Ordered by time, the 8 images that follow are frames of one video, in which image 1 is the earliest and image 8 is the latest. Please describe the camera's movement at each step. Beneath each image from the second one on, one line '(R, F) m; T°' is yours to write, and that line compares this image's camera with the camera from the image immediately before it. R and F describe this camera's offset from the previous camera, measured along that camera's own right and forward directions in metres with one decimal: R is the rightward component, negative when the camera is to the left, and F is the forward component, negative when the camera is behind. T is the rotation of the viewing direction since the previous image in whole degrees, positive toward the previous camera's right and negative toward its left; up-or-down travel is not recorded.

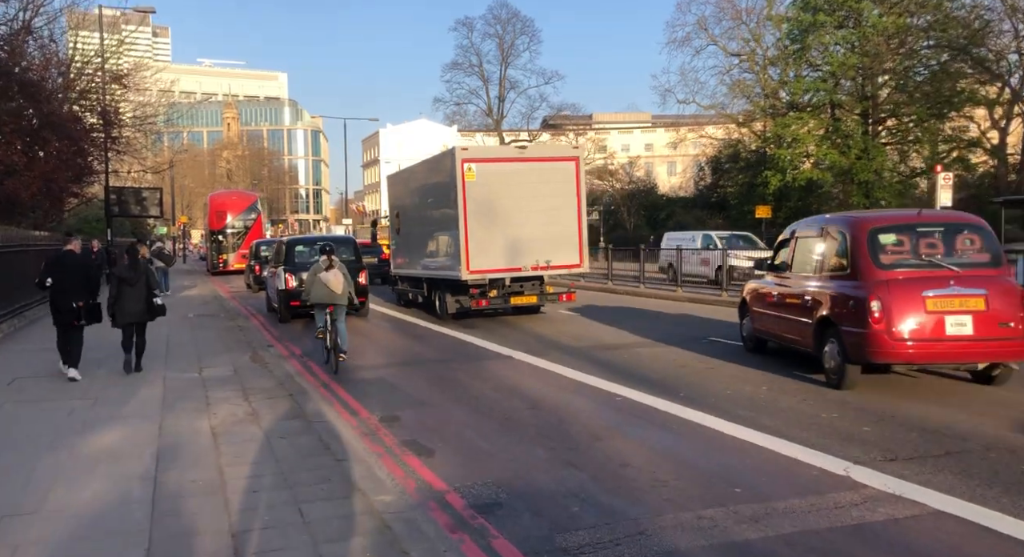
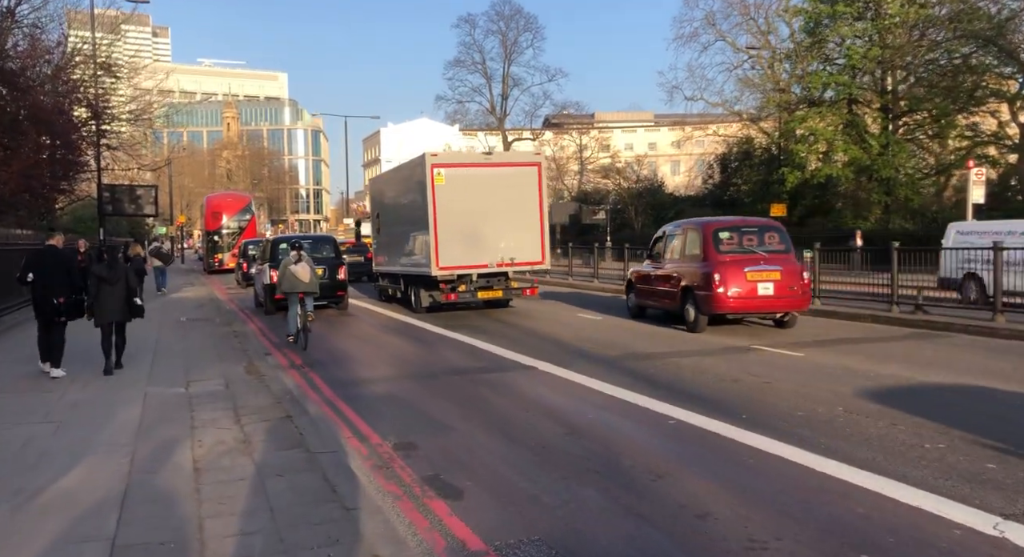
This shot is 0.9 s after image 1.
(-0.3, +1.2) m; 0°
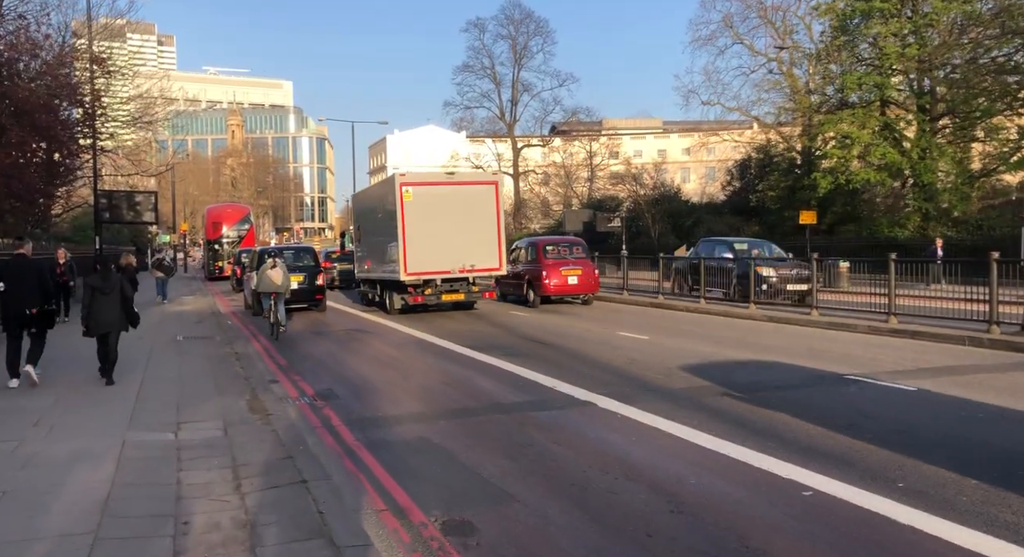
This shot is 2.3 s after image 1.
(-0.6, +1.7) m; 0°
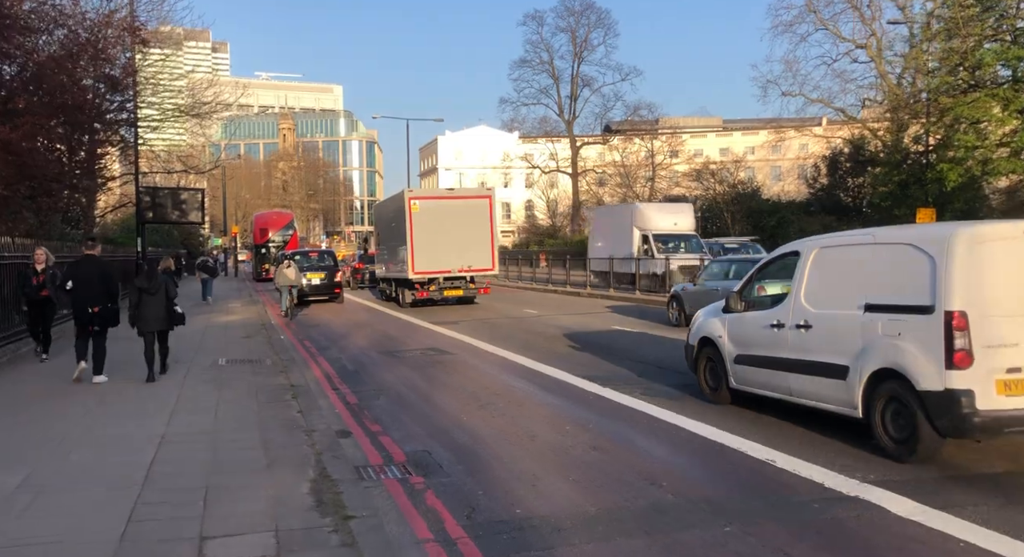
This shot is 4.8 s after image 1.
(-1.2, +3.4) m; -3°
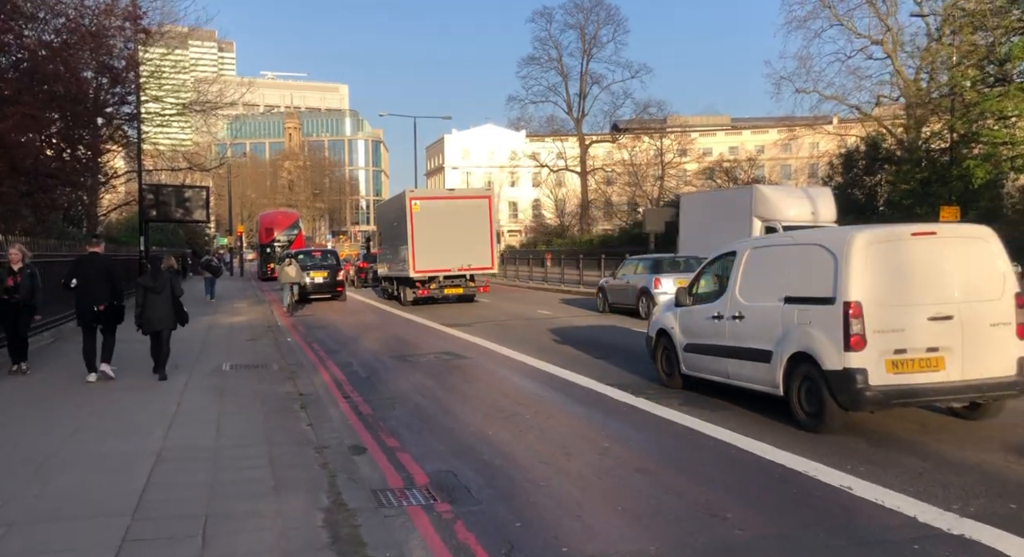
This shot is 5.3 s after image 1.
(-0.2, +0.8) m; 0°
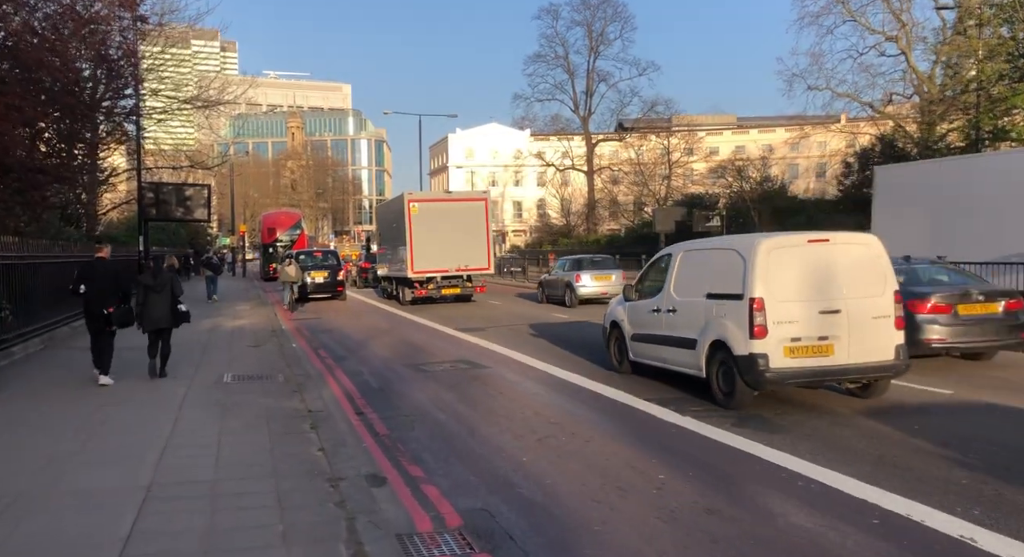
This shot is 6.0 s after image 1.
(-0.3, +0.9) m; 0°
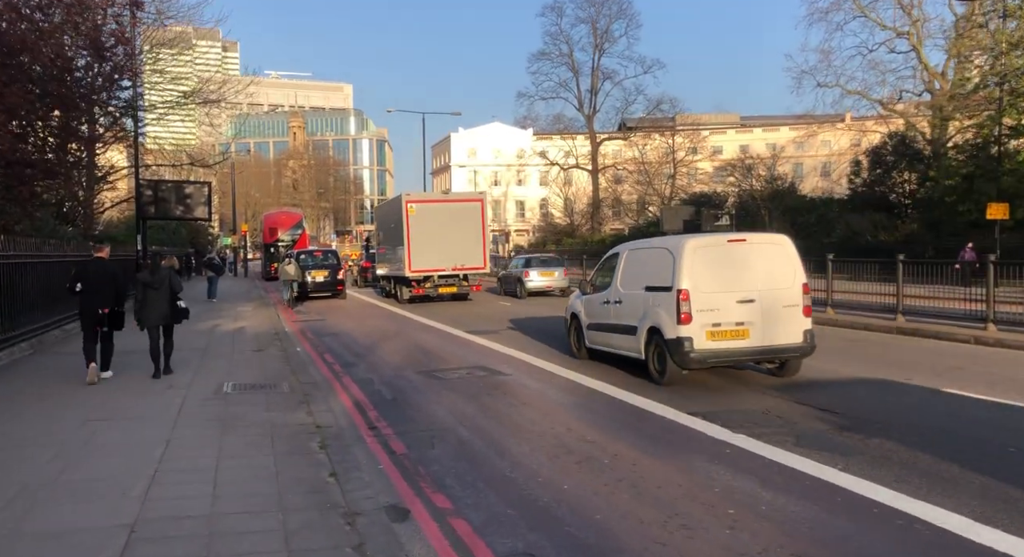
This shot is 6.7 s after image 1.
(-0.3, +0.9) m; 0°
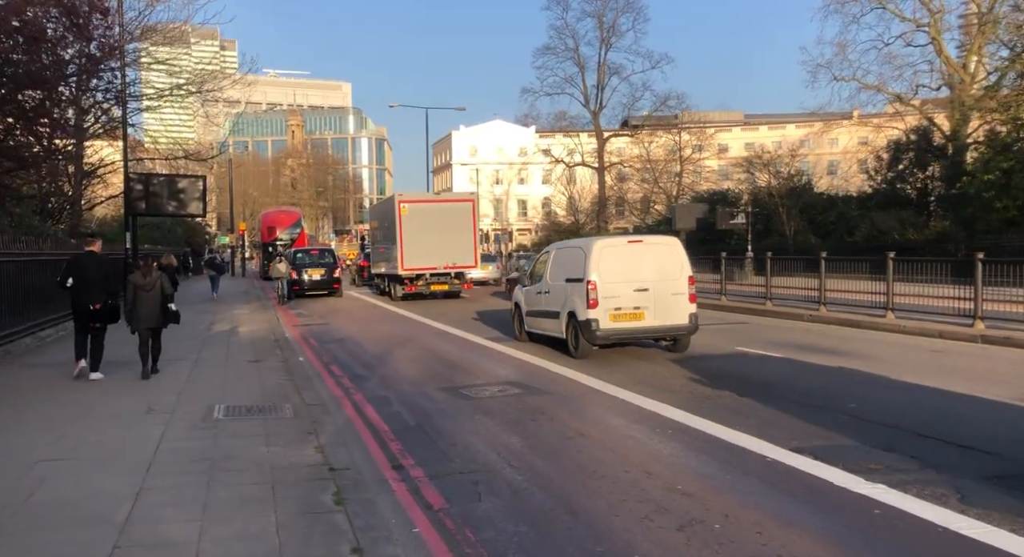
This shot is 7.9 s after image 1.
(-0.5, +1.7) m; 0°
